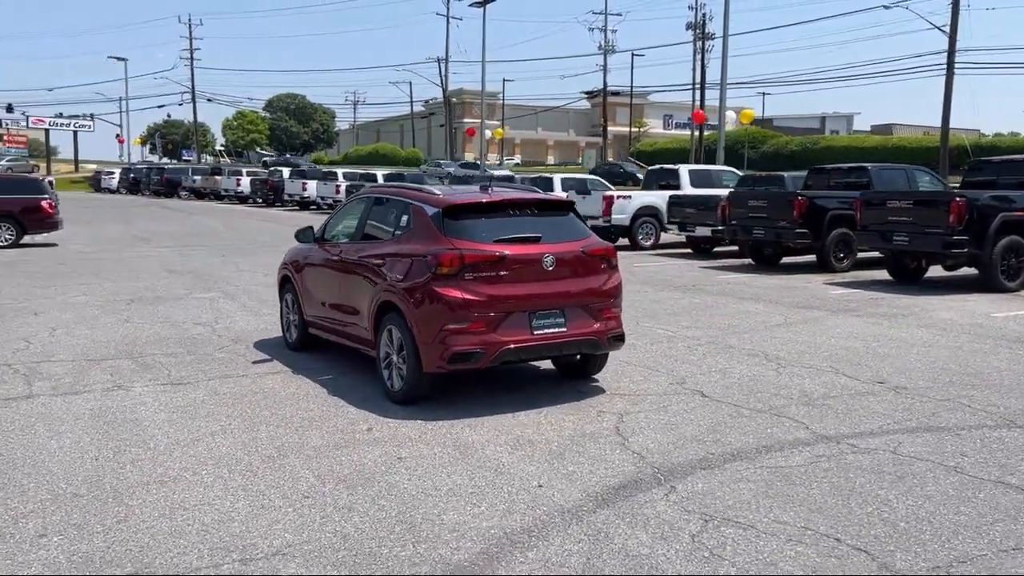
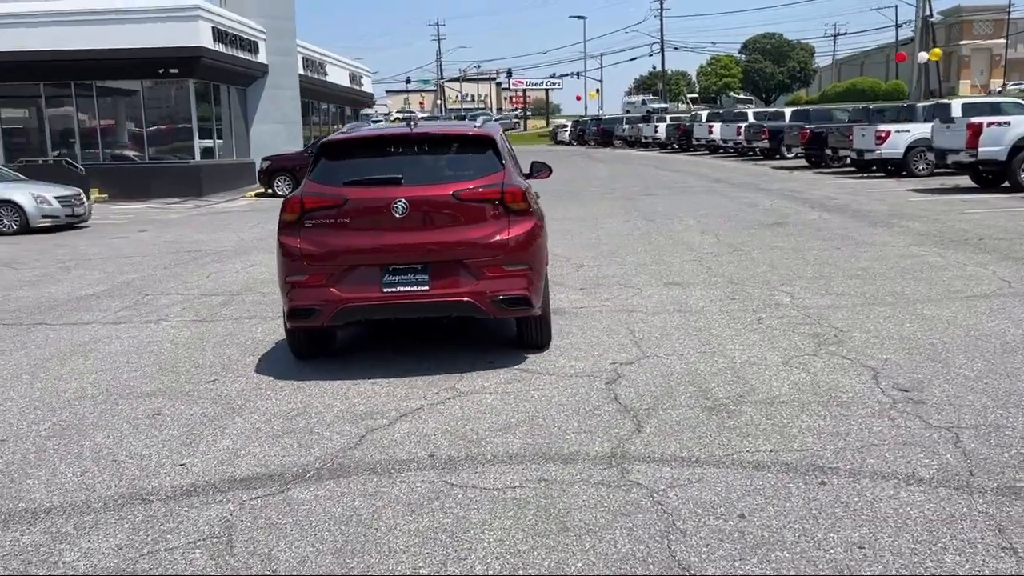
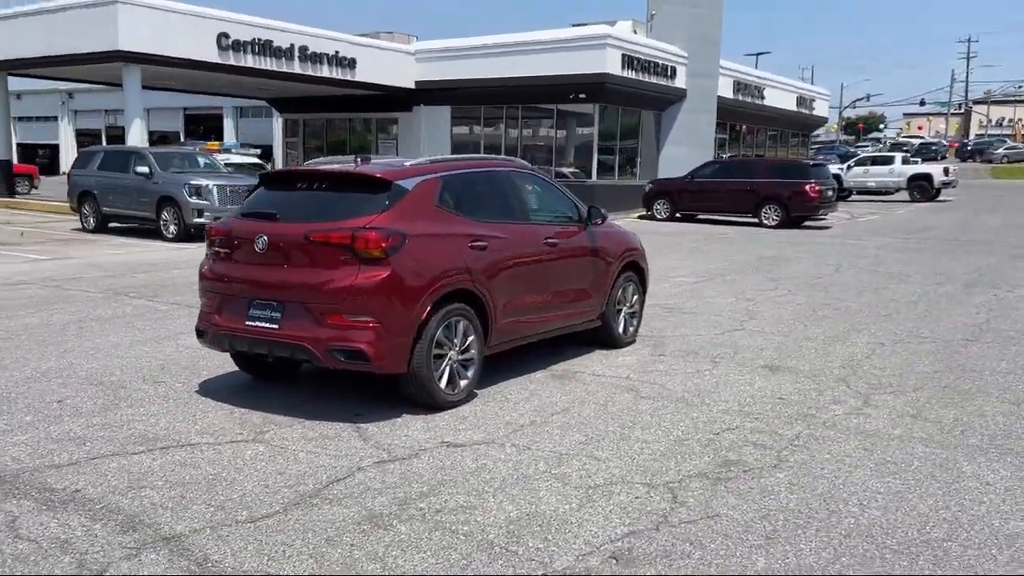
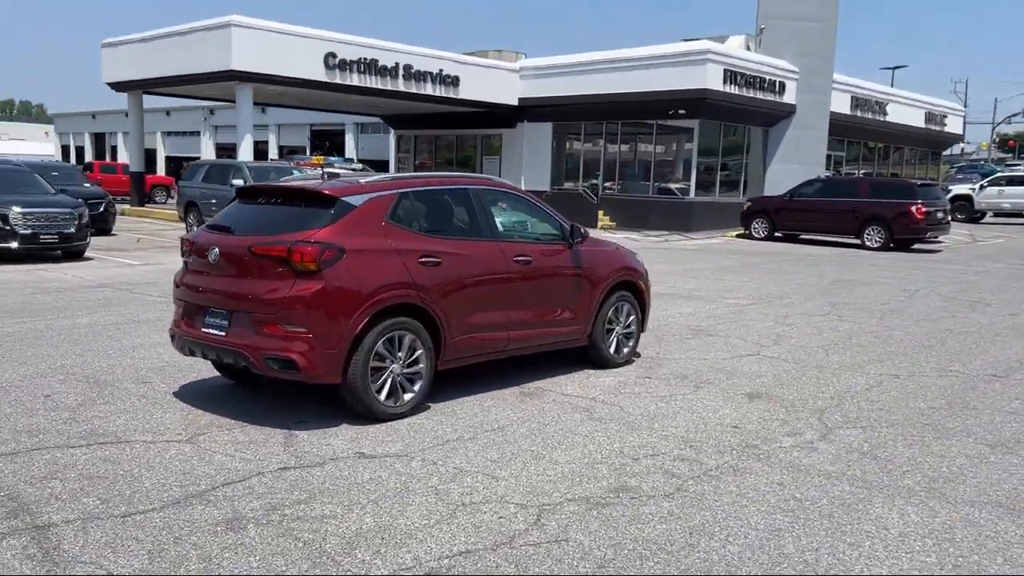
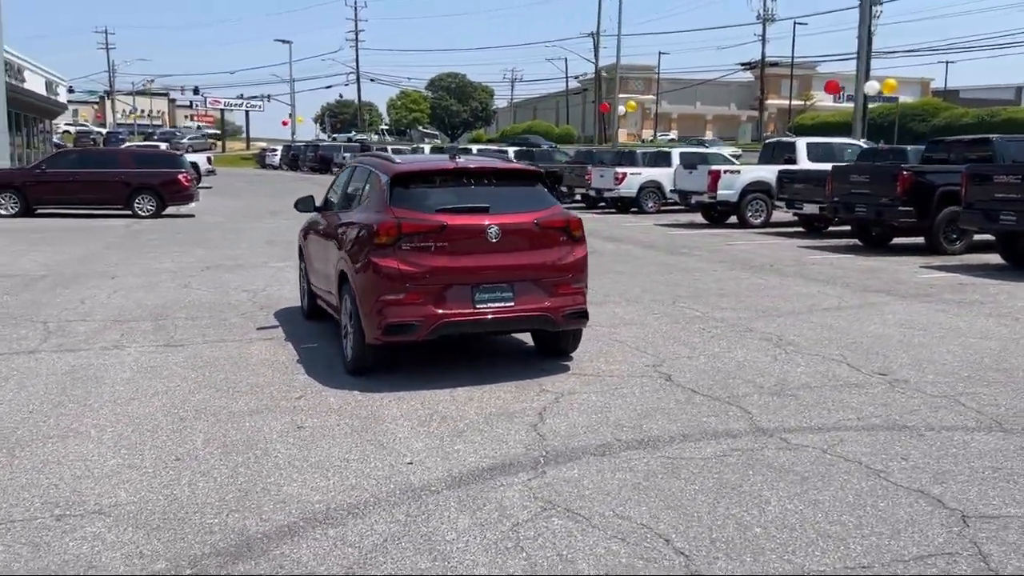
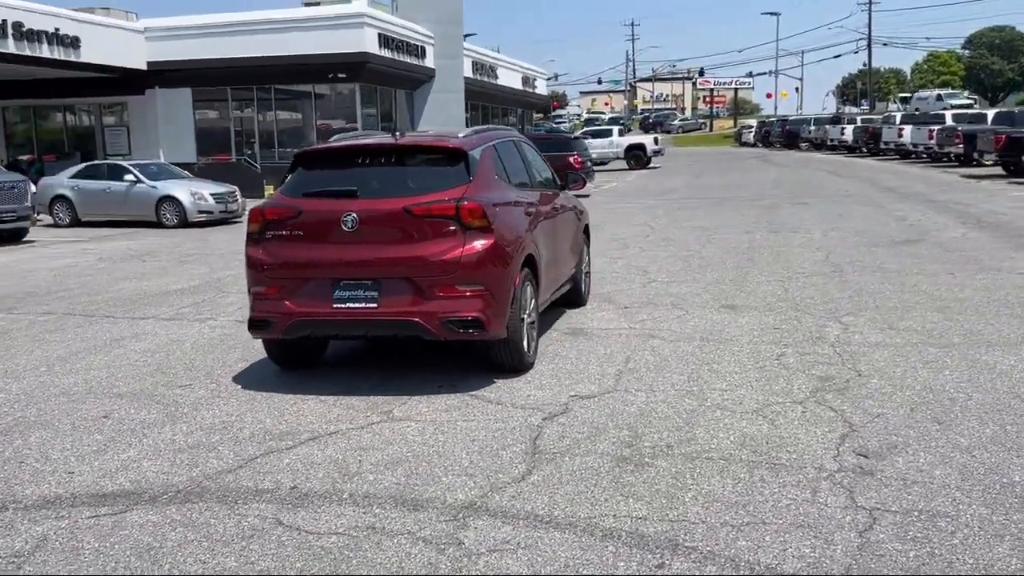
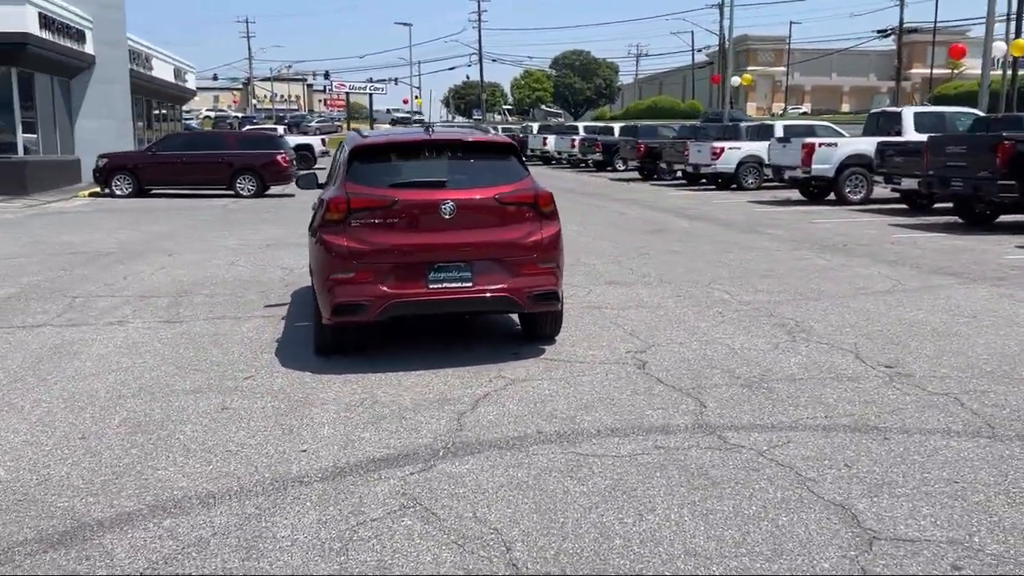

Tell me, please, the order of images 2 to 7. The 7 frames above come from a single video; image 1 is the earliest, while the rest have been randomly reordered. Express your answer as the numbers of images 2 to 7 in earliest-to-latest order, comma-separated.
5, 7, 2, 6, 3, 4
